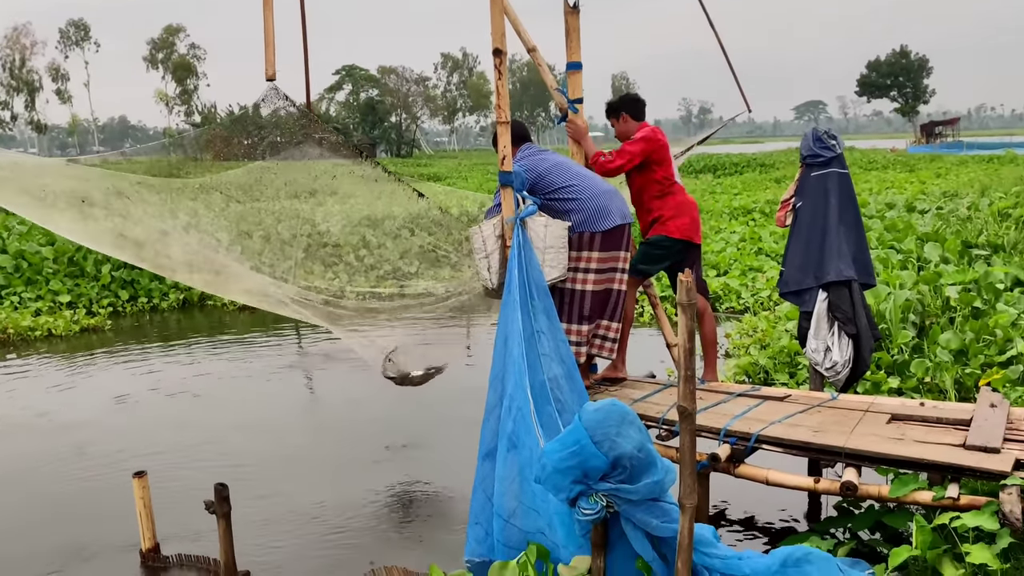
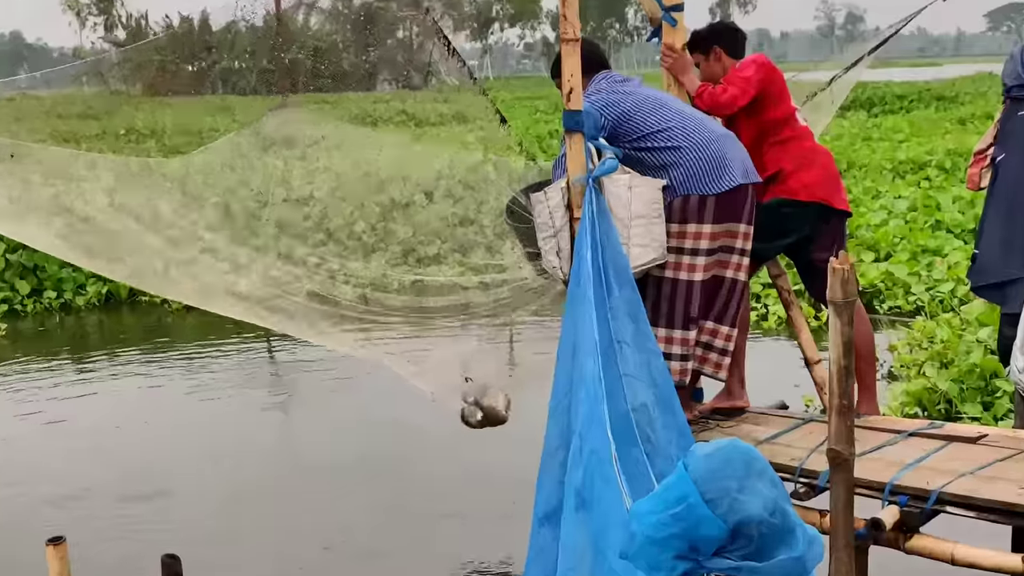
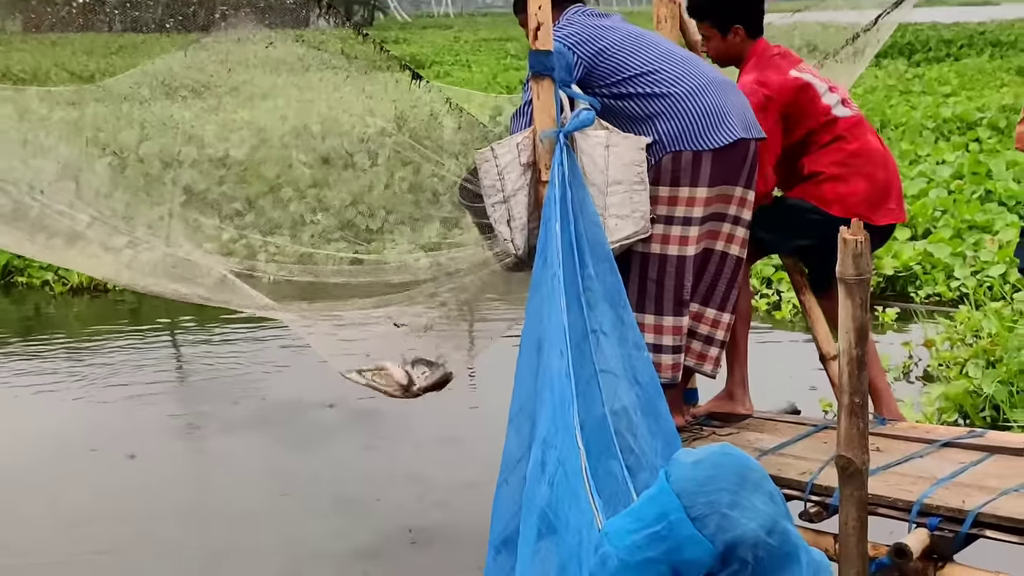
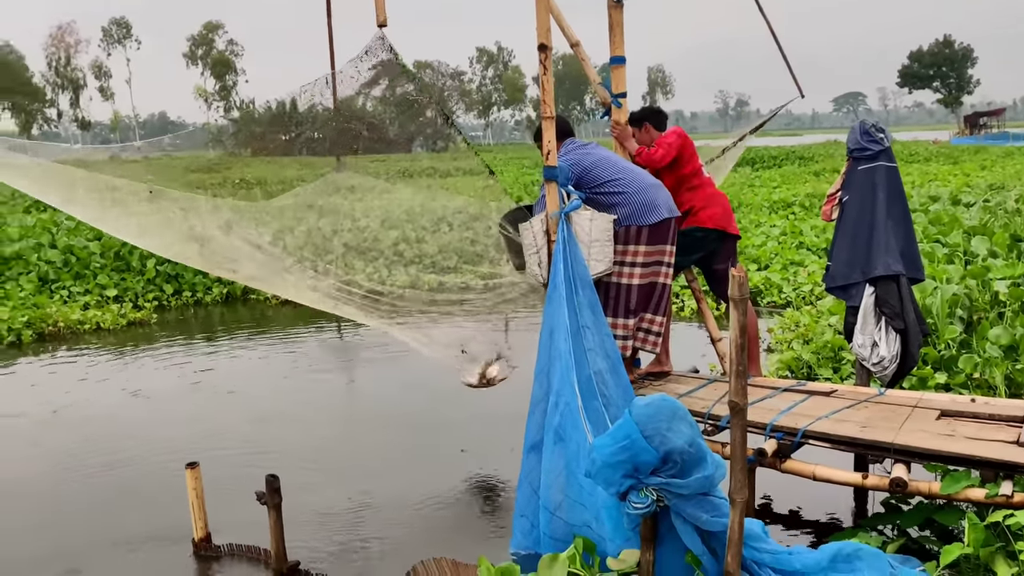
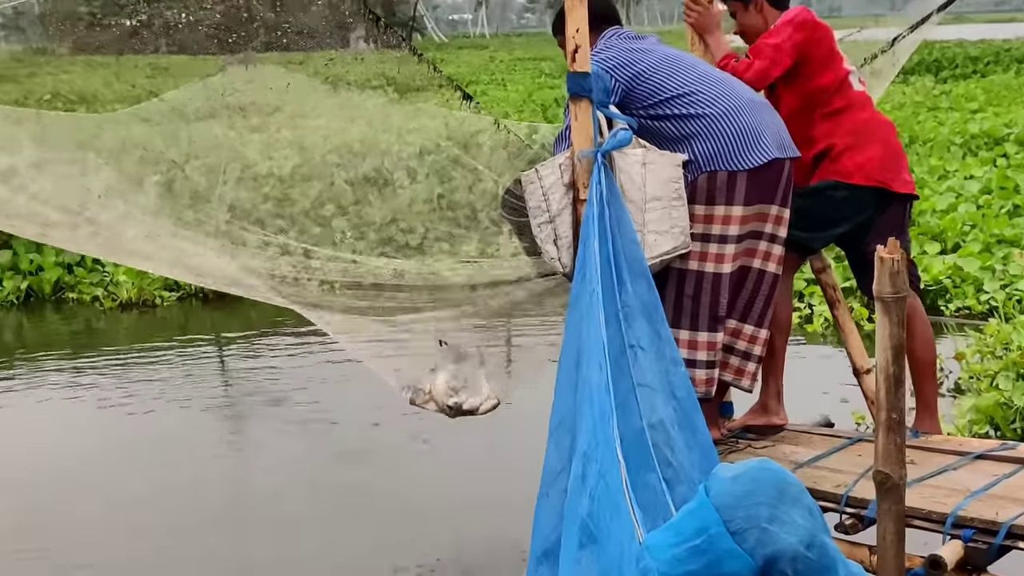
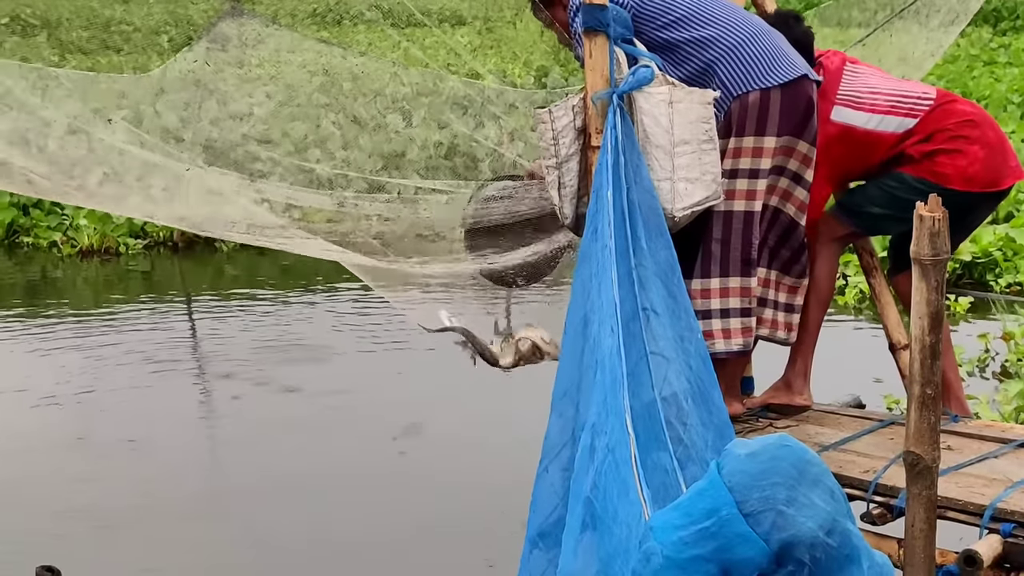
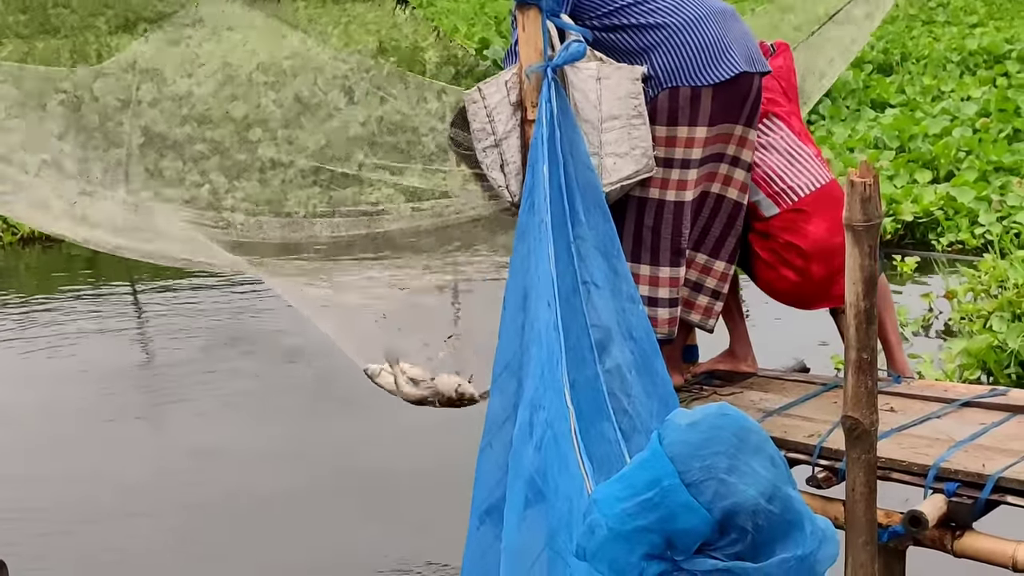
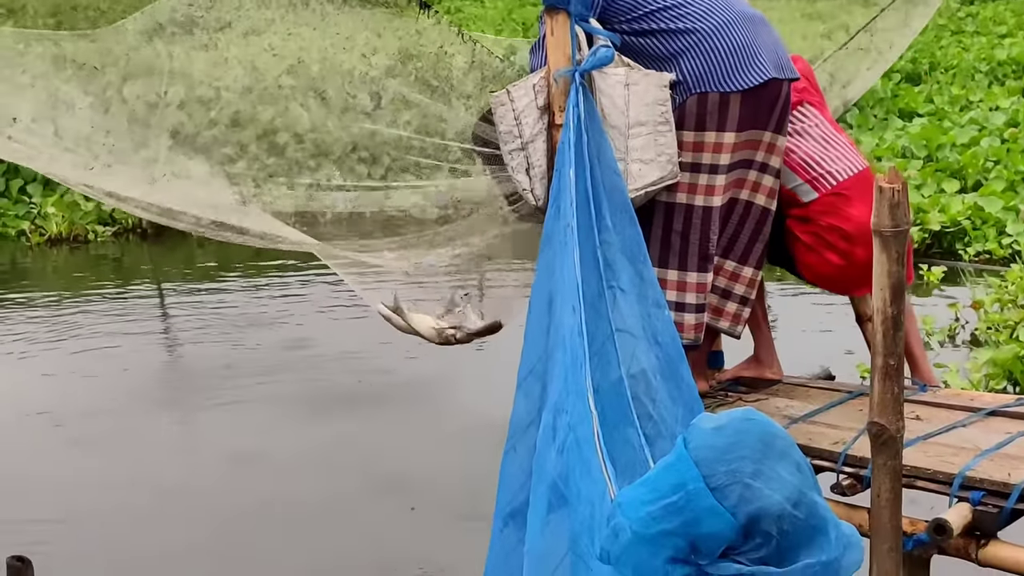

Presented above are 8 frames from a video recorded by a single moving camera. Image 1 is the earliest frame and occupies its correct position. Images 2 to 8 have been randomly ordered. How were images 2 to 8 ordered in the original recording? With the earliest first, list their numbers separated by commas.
4, 2, 5, 3, 8, 7, 6
